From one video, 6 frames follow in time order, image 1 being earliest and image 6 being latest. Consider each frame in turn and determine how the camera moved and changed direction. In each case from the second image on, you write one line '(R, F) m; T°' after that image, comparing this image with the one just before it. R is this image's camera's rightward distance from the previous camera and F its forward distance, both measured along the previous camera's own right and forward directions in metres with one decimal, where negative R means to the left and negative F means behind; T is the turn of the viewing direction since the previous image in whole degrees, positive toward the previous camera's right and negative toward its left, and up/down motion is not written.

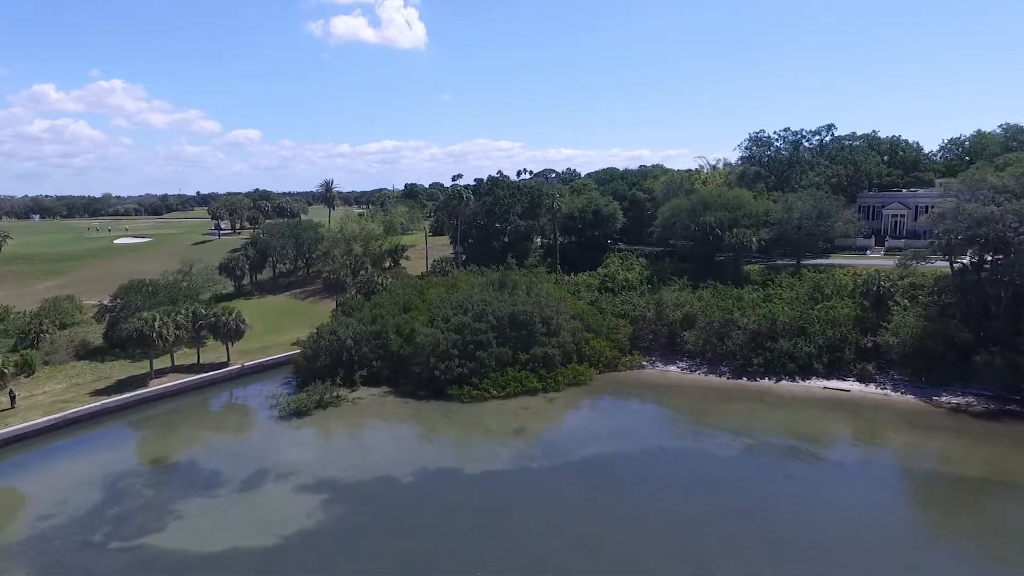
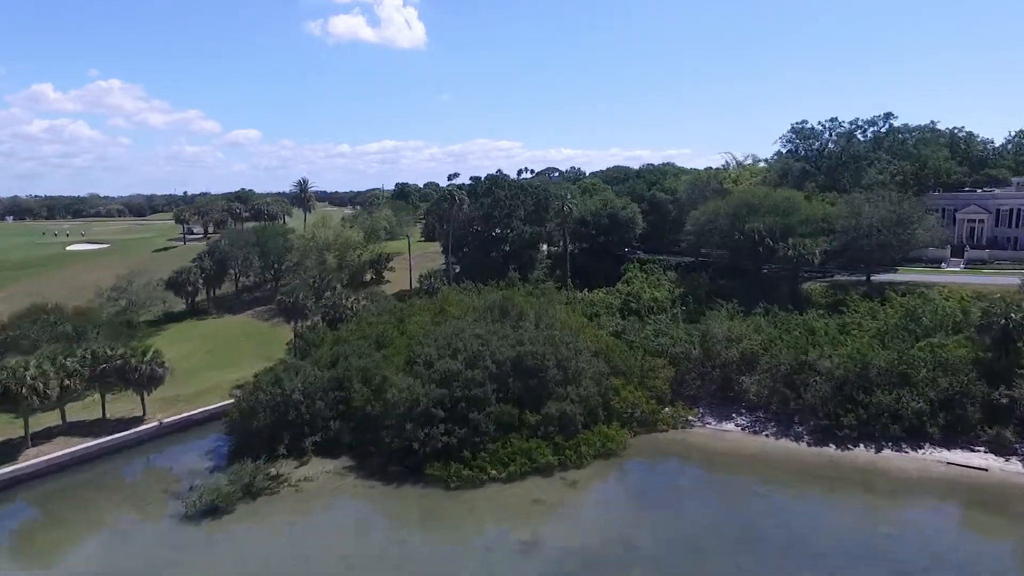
(-0.3, +12.0) m; 0°
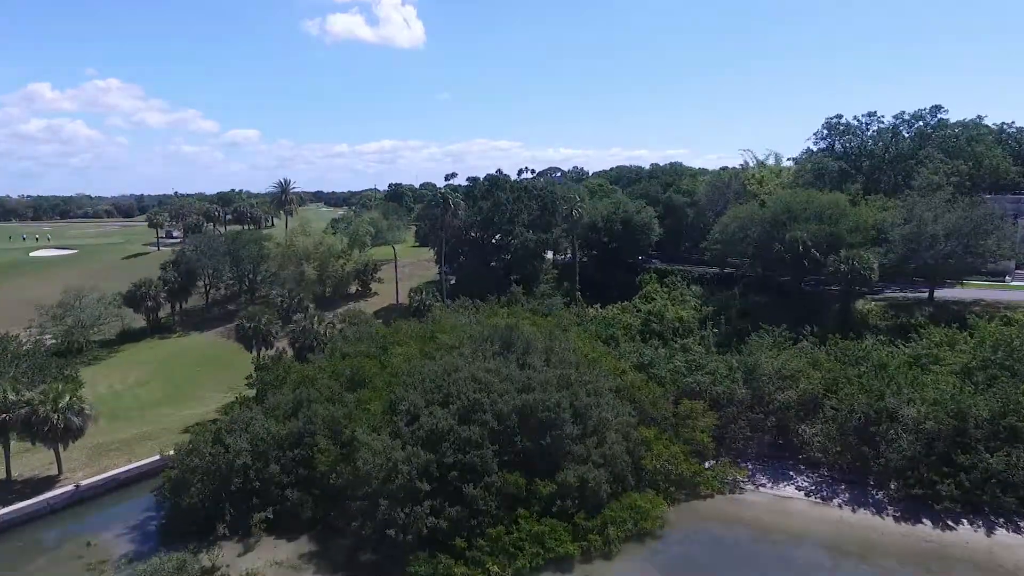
(-0.3, +7.5) m; 0°
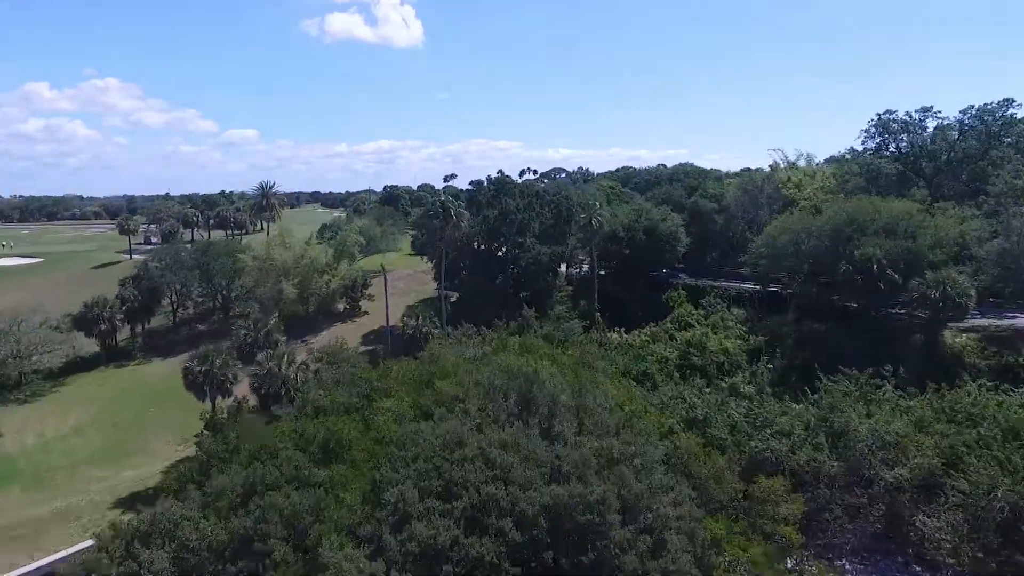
(-0.9, +7.7) m; 0°
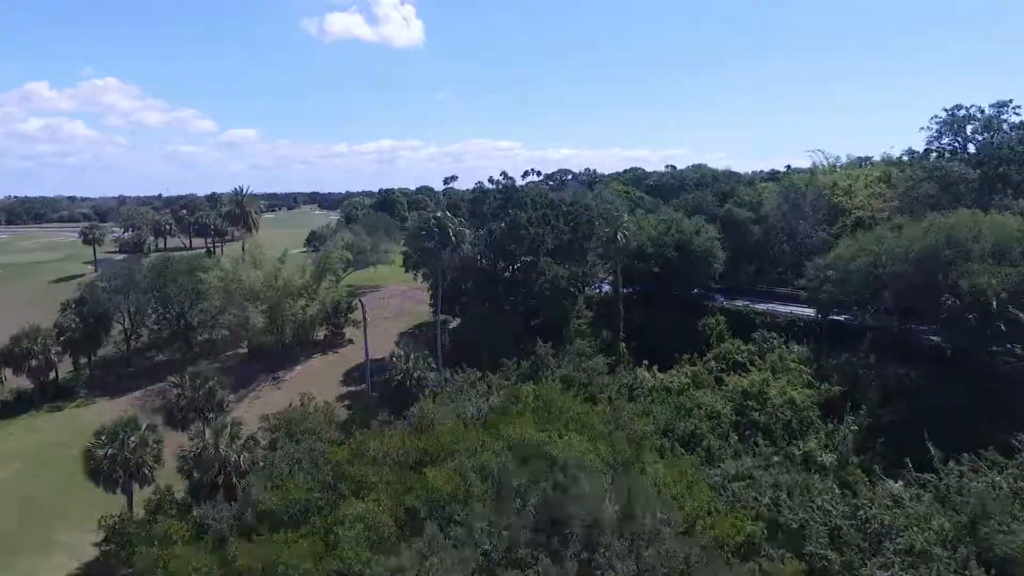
(-0.7, +8.2) m; 0°
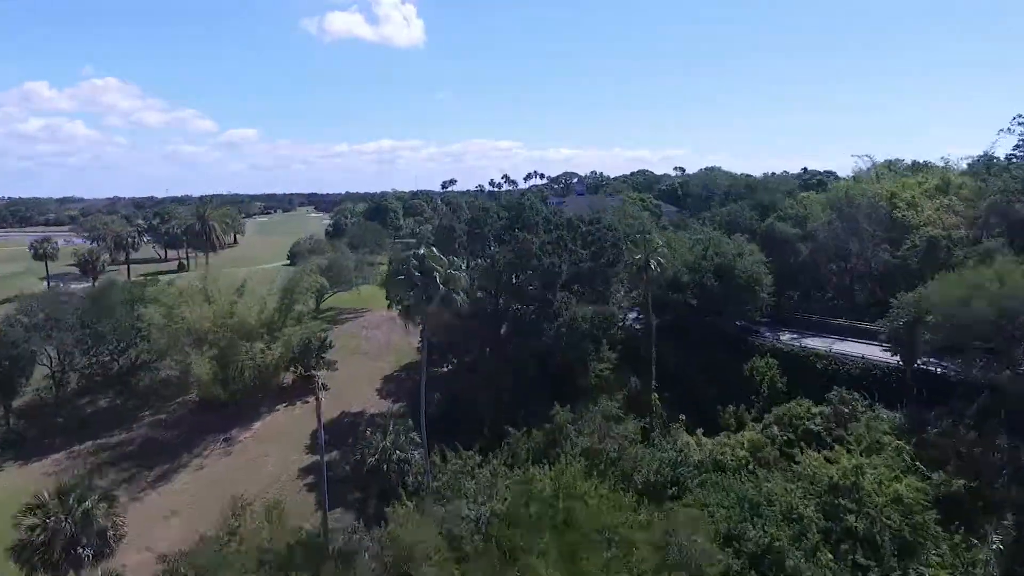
(-0.4, +8.4) m; 0°
